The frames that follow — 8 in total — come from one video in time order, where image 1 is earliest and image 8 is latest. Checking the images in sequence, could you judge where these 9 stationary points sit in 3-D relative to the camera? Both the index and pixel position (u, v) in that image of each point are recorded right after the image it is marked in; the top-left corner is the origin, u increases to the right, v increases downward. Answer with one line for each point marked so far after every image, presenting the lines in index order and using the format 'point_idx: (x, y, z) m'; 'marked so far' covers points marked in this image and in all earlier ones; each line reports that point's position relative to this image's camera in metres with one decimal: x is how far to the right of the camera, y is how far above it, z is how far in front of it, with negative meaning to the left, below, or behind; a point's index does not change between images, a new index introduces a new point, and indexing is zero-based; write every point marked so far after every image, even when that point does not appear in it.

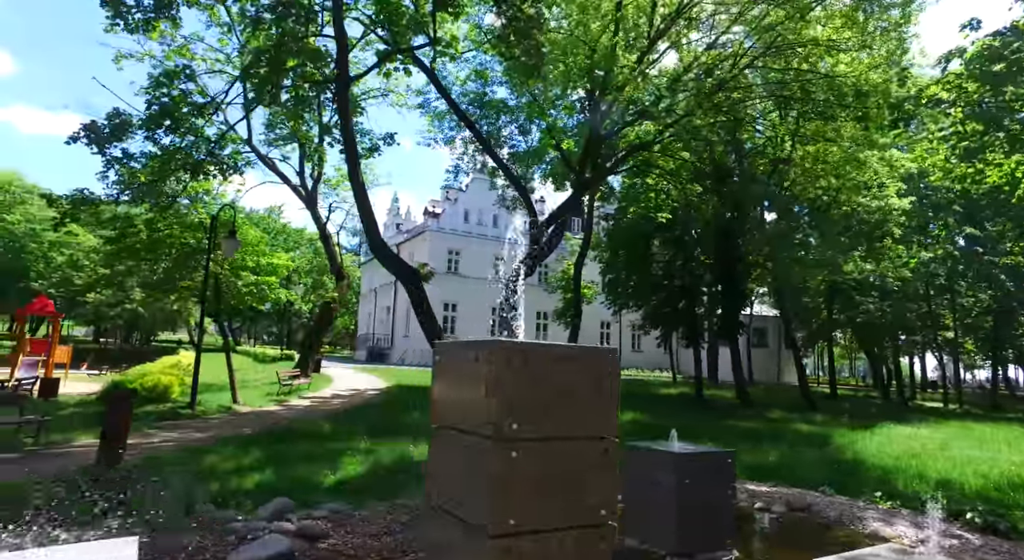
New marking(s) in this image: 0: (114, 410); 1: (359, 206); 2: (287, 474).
0: (-4.6, -1.5, +6.6) m
1: (-3.0, +1.5, +11.3) m
2: (-2.6, -2.3, +6.8) m
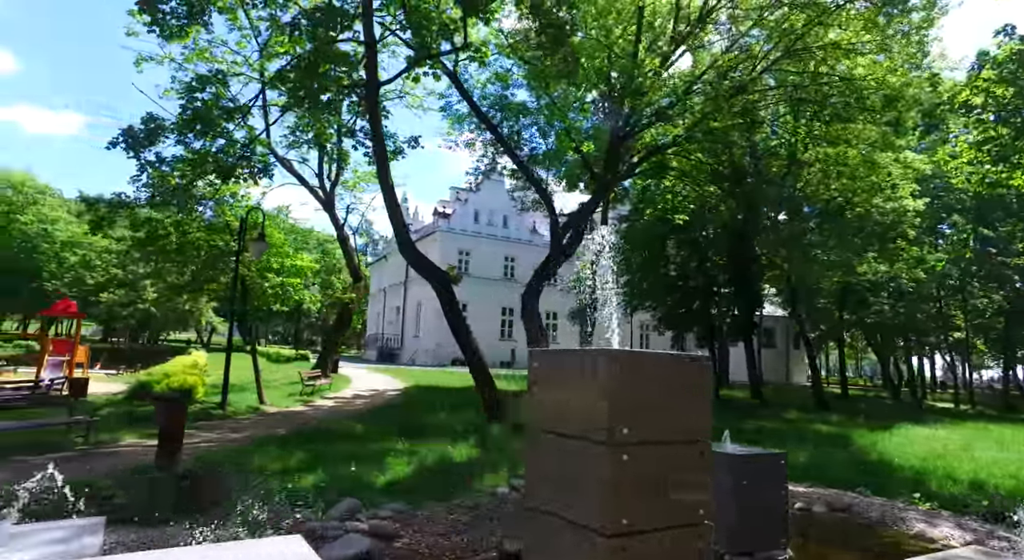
0: (-4.1, -1.6, +6.8) m
1: (-2.4, +1.4, +11.5) m
2: (-2.1, -2.4, +7.0) m
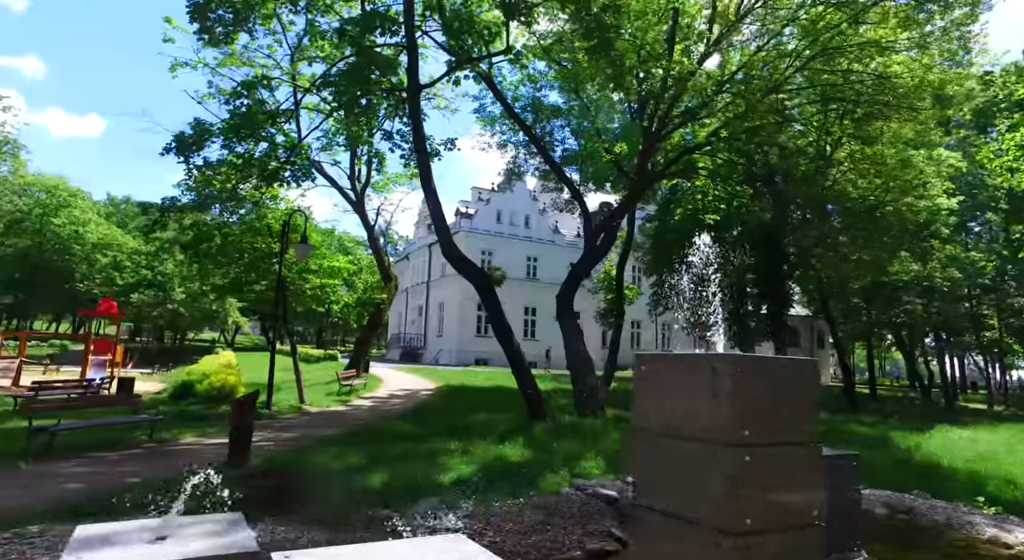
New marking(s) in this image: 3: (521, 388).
0: (-3.4, -1.6, +7.0) m
1: (-1.6, +1.4, +11.7) m
2: (-1.3, -2.4, +7.2) m
3: (+0.3, -2.4, +12.4) m
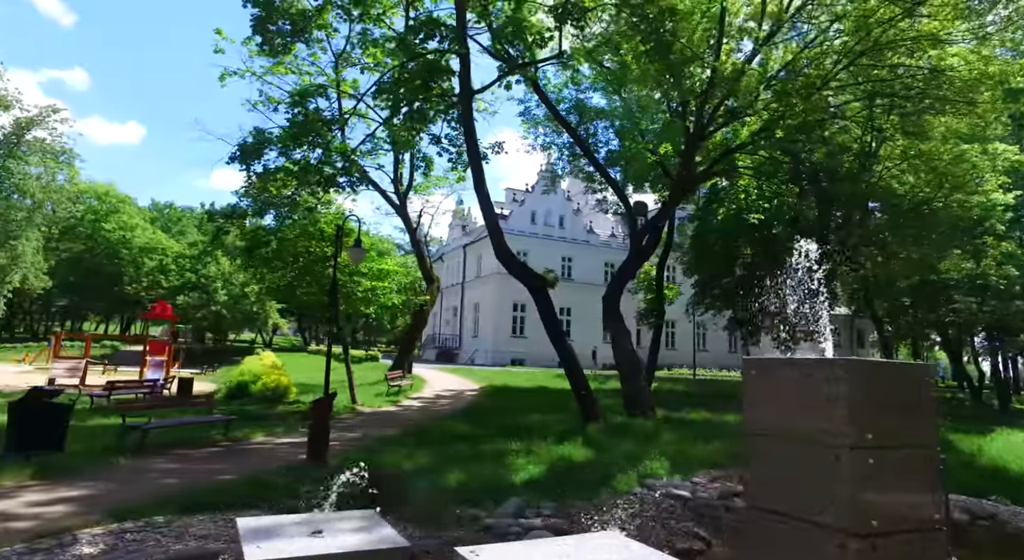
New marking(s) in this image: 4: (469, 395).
0: (-2.5, -1.7, +7.2) m
1: (-0.5, +1.4, +11.8) m
2: (-0.4, -2.5, +7.3) m
3: (+1.4, -2.4, +12.4) m
4: (-1.4, -3.8, +18.3) m
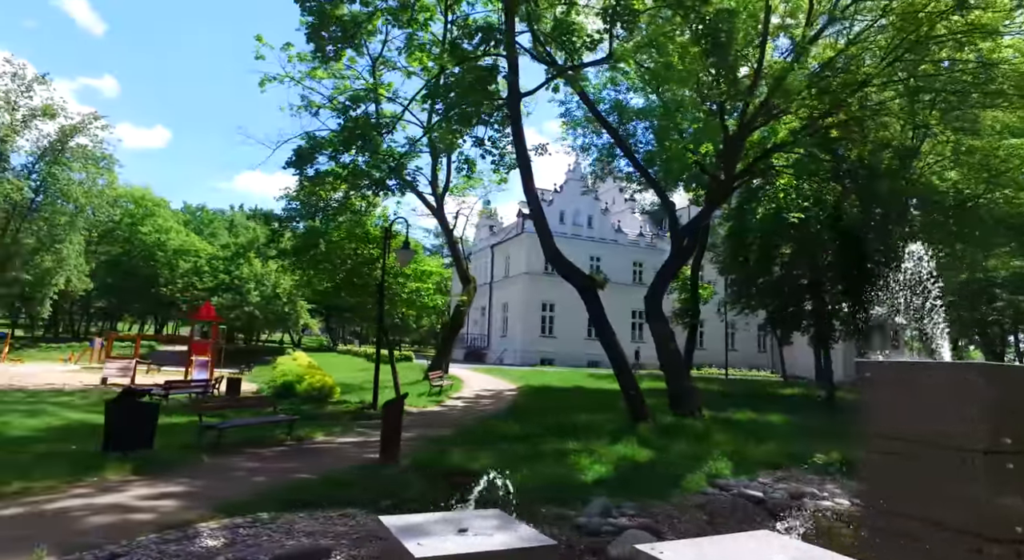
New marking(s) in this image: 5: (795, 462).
0: (-1.6, -1.7, +7.4) m
1: (+0.5, +1.3, +11.9) m
2: (+0.5, -2.5, +7.4) m
3: (+2.5, -2.4, +12.5) m
4: (-0.1, -3.8, +18.4) m
5: (+4.3, -2.8, +8.7) m
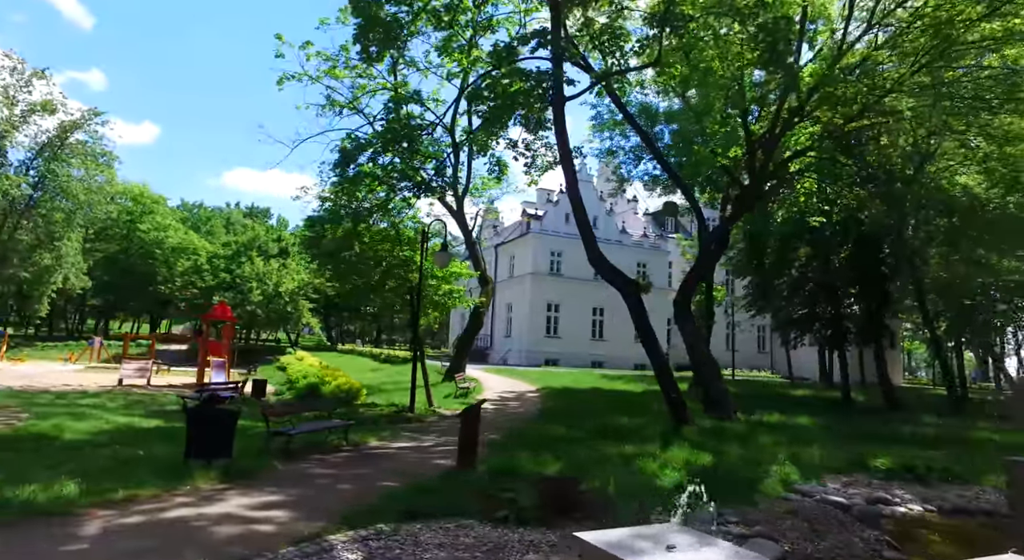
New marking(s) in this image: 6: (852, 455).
0: (-0.6, -1.8, +7.4) m
1: (+1.5, +1.2, +12.0) m
2: (+1.4, -2.6, +7.5) m
3: (+3.4, -2.5, +12.5) m
4: (+0.6, -3.9, +18.5) m
5: (+5.3, -2.9, +8.8) m
6: (+5.8, -3.0, +9.6) m
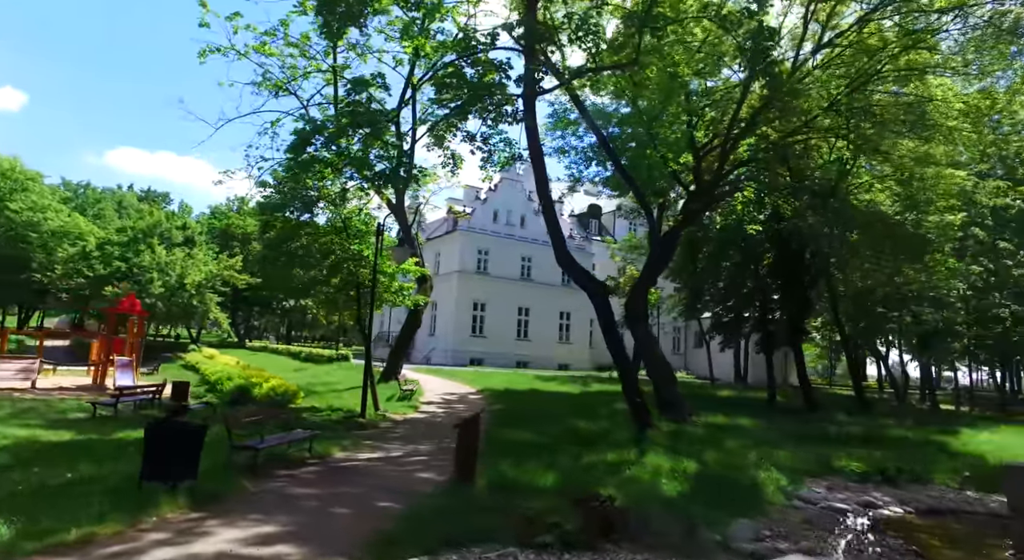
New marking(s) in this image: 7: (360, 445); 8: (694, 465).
0: (-0.6, -1.8, +6.8) m
1: (+0.8, +1.2, +11.6) m
2: (+1.4, -2.6, +7.2) m
3: (+2.5, -2.6, +12.5) m
4: (-1.1, -3.8, +17.9) m
5: (+5.0, -3.0, +9.1) m
6: (+5.4, -3.1, +10.0) m
7: (-2.6, -2.8, +9.8) m
8: (+2.9, -2.9, +8.9) m
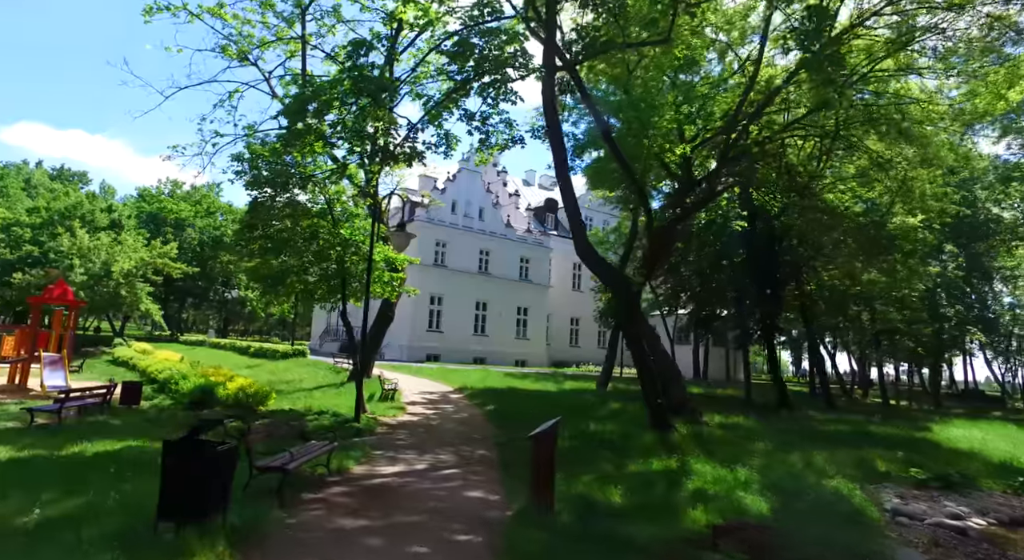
0: (+0.3, -1.7, +5.8) m
1: (+1.2, +1.4, +10.7) m
2: (+2.2, -2.5, +6.4) m
3: (+2.7, -2.4, +11.8) m
4: (-1.4, -3.6, +16.8) m
5: (+5.6, -3.0, +8.7) m
6: (+5.8, -3.1, +9.6) m
7: (-2.1, -2.7, +8.6) m
8: (+3.5, -2.8, +8.3) m
